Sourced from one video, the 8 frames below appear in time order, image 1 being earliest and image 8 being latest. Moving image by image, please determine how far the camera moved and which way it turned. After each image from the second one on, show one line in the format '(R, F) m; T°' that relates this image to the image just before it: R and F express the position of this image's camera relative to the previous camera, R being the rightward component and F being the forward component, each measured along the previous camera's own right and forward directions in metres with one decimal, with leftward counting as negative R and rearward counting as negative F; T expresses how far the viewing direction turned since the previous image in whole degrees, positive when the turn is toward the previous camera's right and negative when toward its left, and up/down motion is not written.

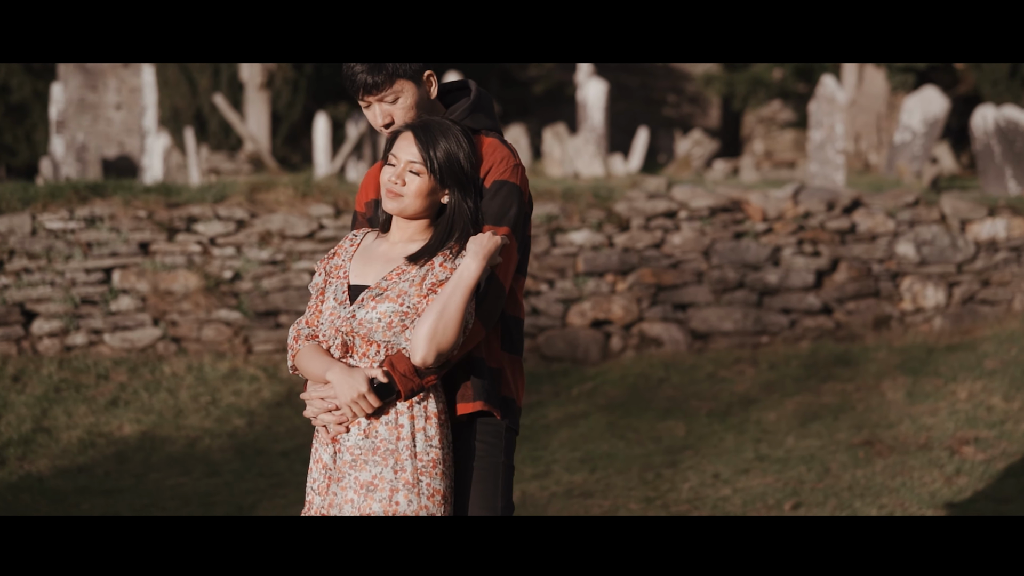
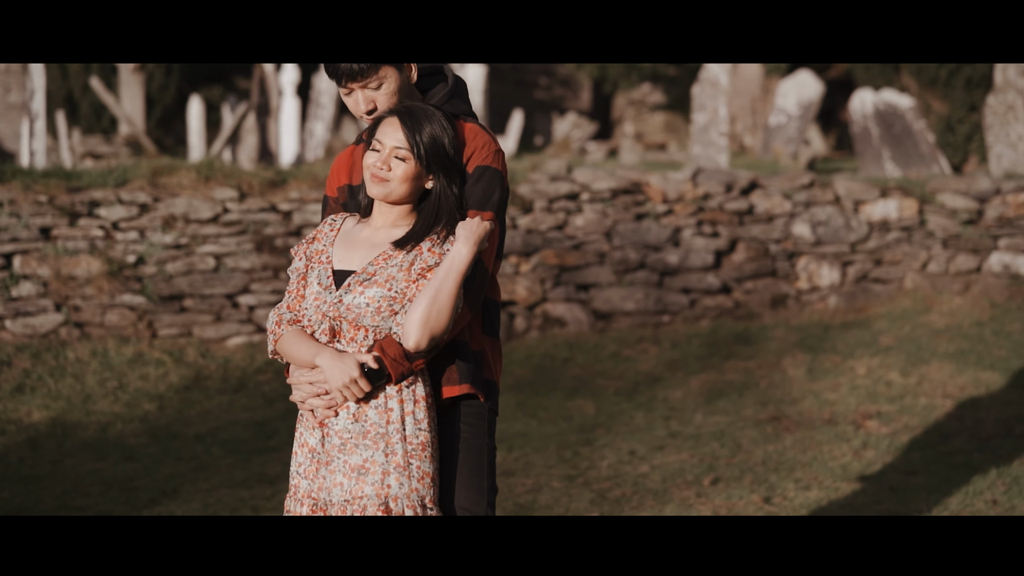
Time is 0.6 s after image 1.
(-0.3, 0.0) m; +6°
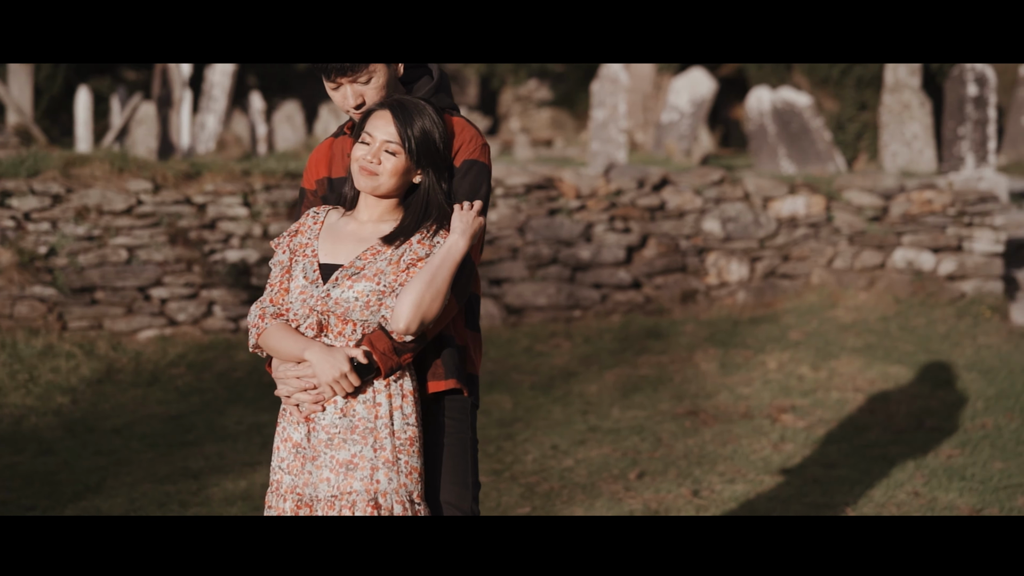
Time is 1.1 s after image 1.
(-0.3, 0.0) m; +5°
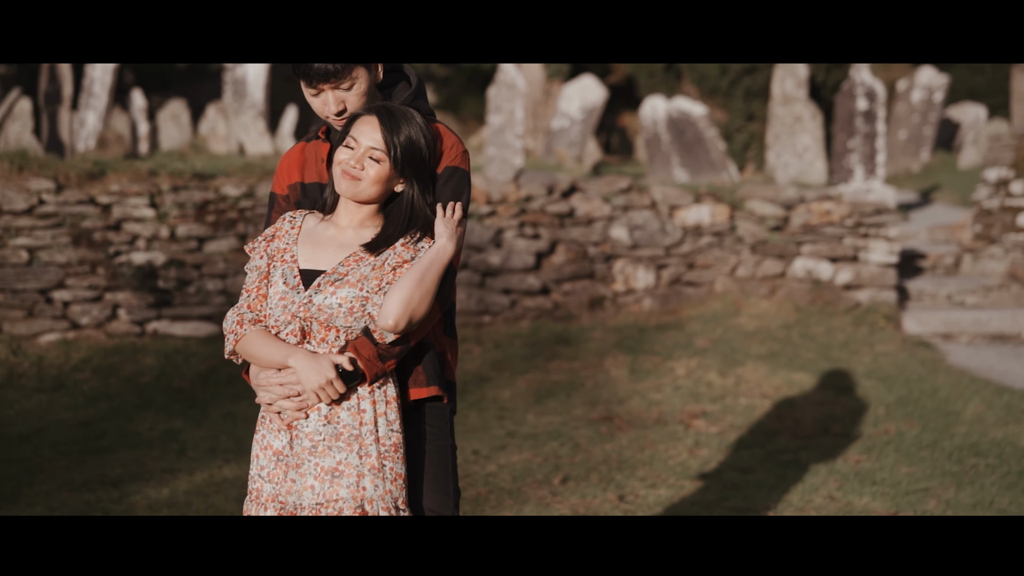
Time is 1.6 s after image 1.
(-0.3, 0.0) m; +5°
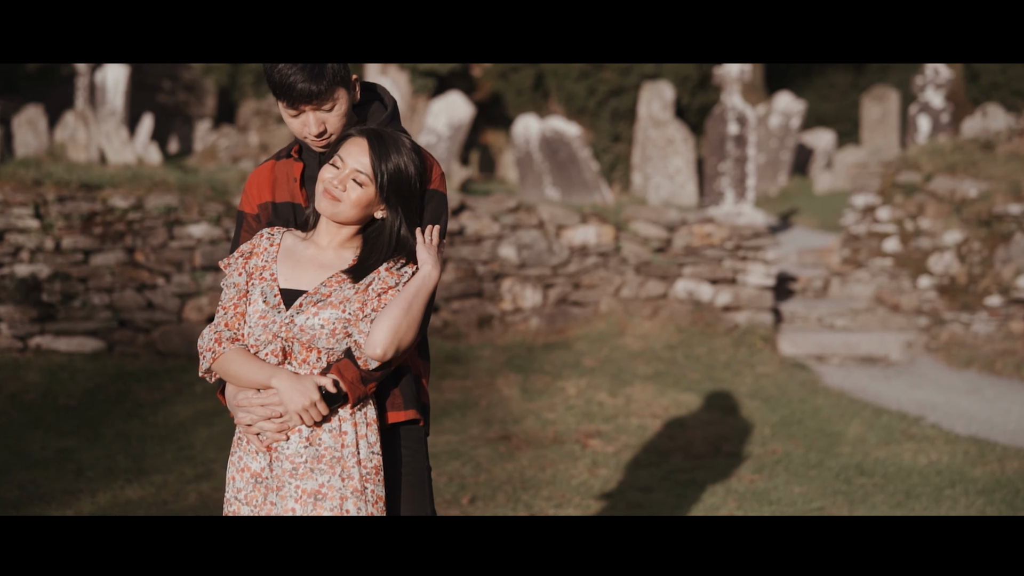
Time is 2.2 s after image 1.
(-0.3, 0.0) m; +6°
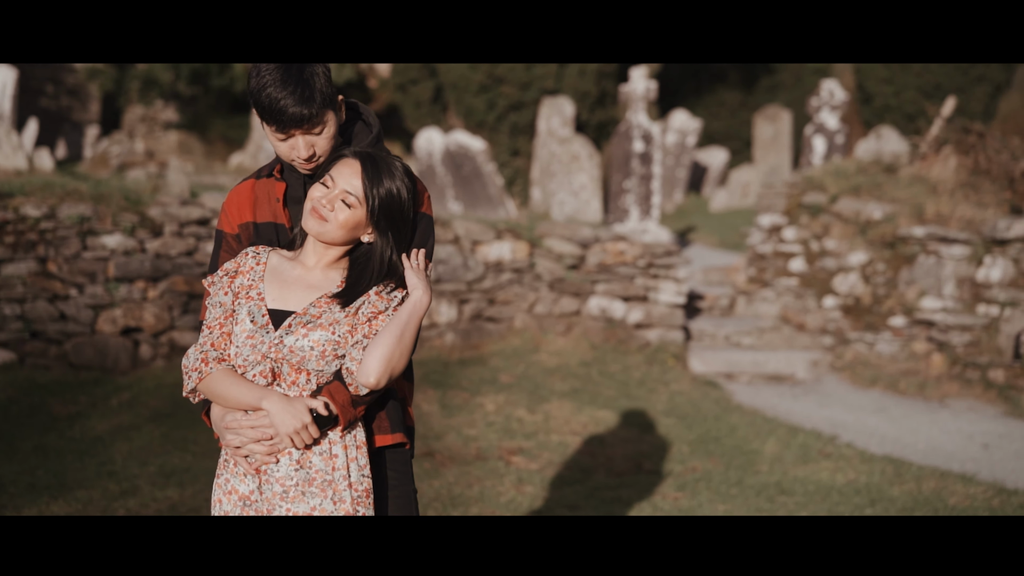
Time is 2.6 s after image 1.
(-0.3, 0.0) m; +5°
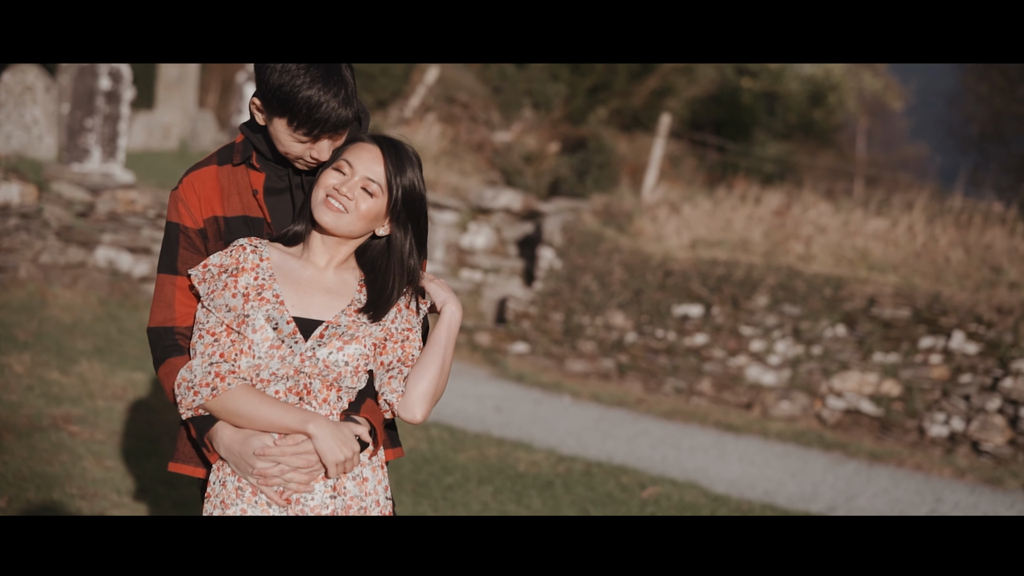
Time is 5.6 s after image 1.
(-1.5, +0.5) m; +28°
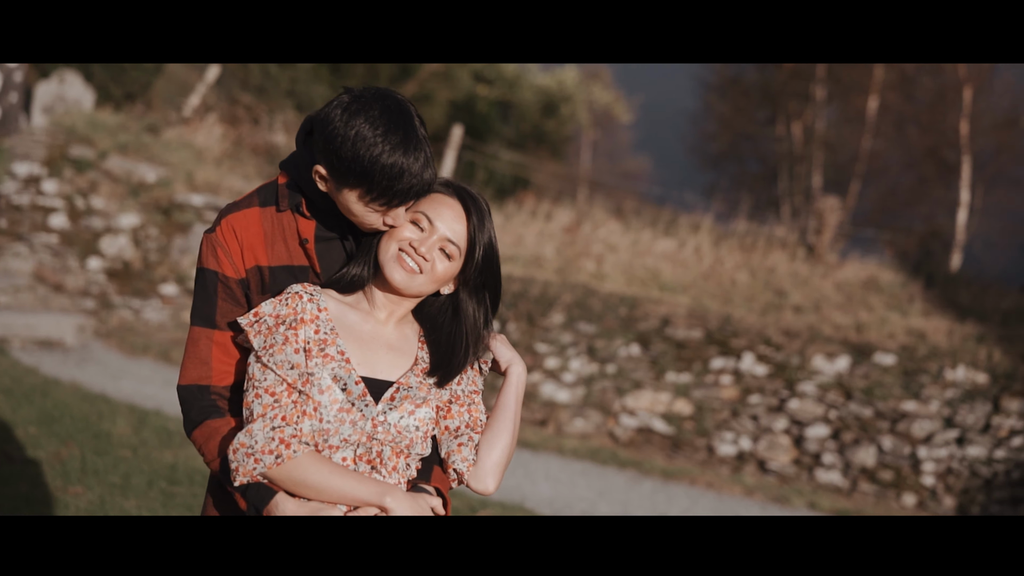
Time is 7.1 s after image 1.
(-0.8, +0.2) m; +13°
